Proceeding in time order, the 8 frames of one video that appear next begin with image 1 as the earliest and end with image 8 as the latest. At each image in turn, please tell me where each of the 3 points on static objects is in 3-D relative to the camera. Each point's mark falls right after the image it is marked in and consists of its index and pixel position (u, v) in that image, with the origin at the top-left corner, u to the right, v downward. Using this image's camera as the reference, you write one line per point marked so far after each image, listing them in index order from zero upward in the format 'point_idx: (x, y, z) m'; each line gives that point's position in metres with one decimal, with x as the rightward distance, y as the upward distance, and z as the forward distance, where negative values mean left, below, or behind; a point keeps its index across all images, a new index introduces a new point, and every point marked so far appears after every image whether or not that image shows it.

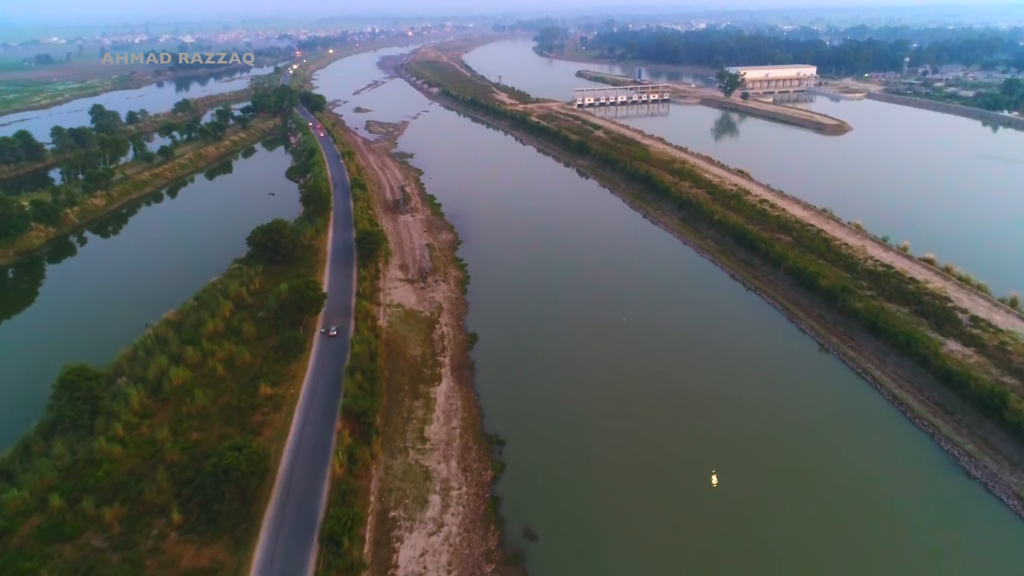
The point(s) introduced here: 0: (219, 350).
0: (-7.7, -1.6, +18.7) m
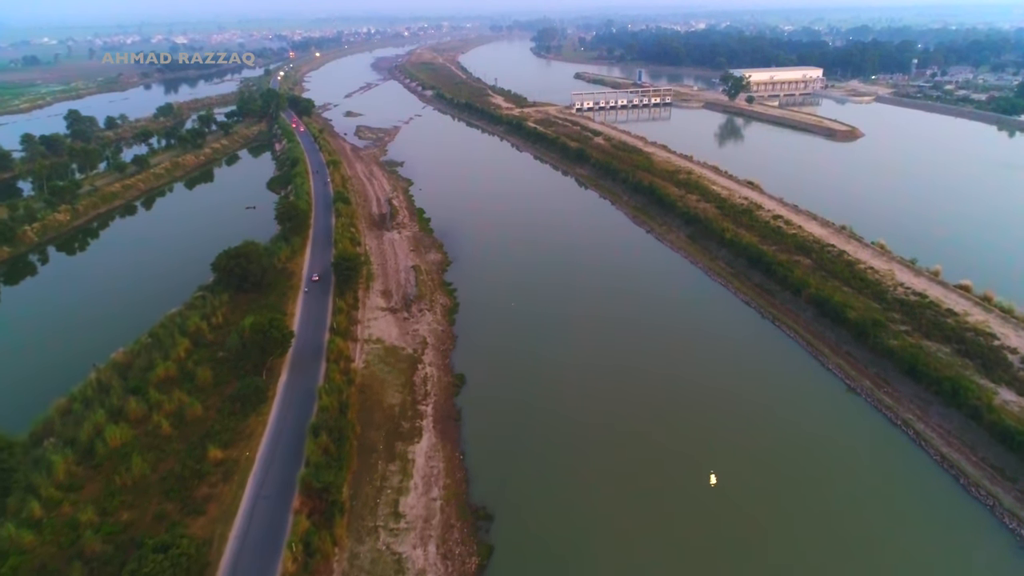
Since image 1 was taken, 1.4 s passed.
0: (-7.9, -2.6, +16.3) m
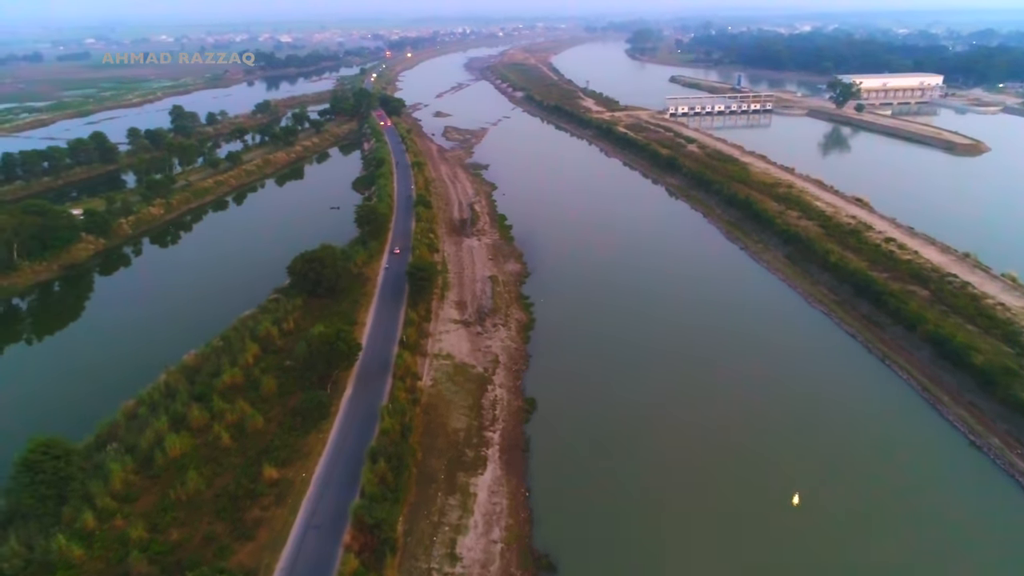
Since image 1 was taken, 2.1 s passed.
0: (-6.3, -2.8, +15.9) m
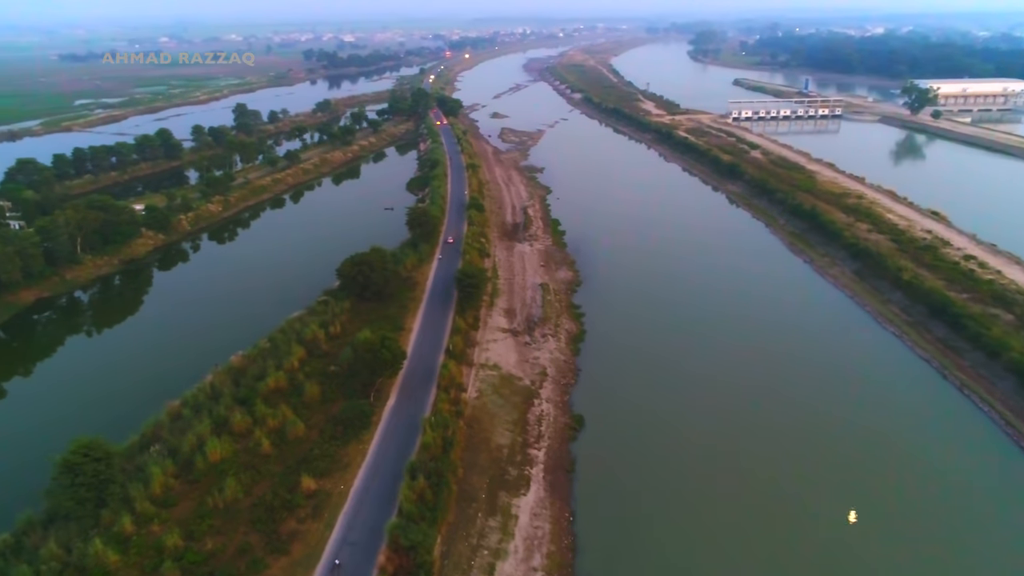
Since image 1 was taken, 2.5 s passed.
0: (-5.3, -2.9, +15.7) m
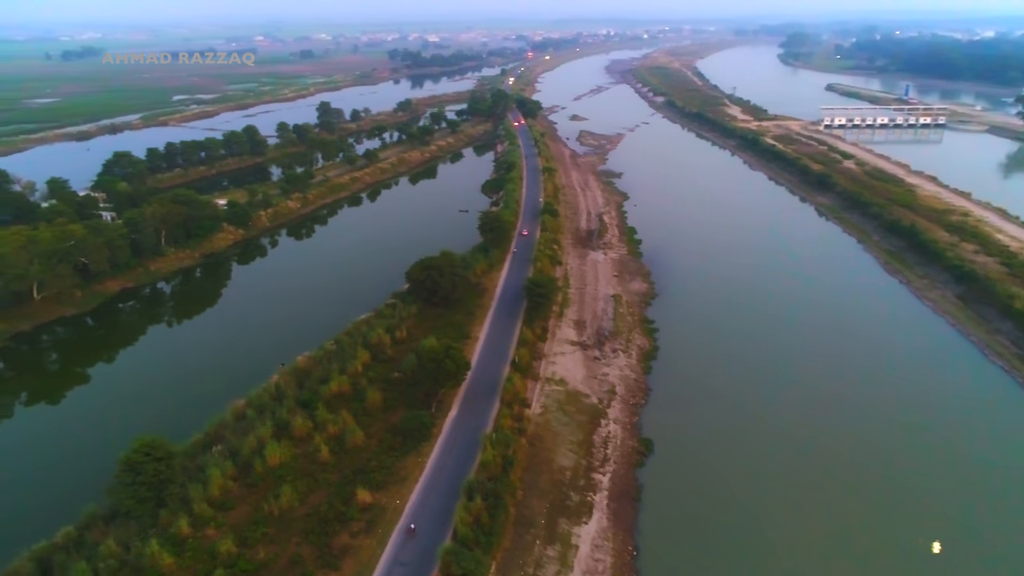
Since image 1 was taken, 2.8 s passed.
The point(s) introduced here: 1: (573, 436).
0: (-3.9, -2.9, +15.5) m
1: (+1.4, -3.4, +16.3) m
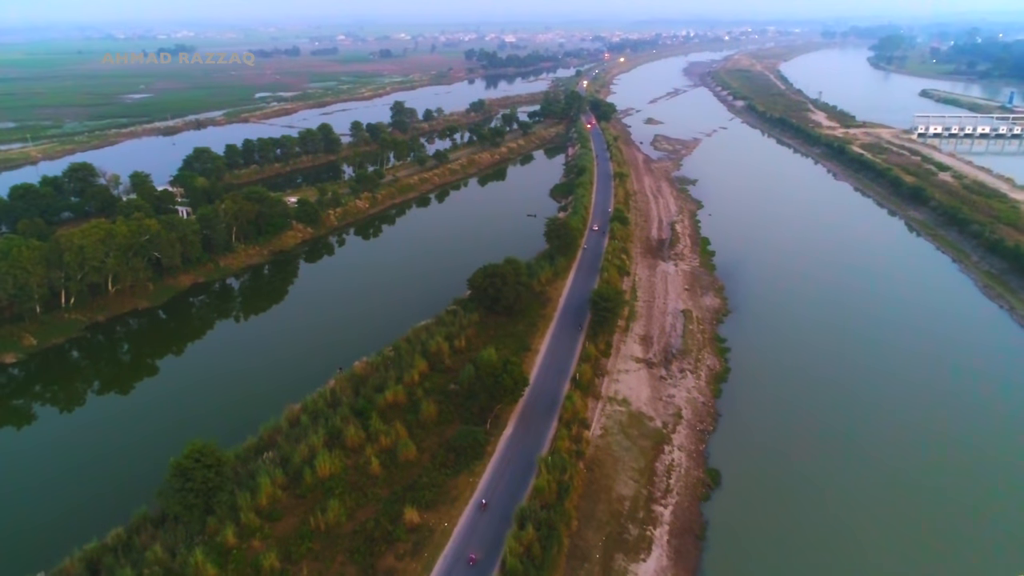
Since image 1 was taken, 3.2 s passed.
0: (-2.7, -3.1, +15.1) m
1: (+2.6, -3.7, +15.3) m
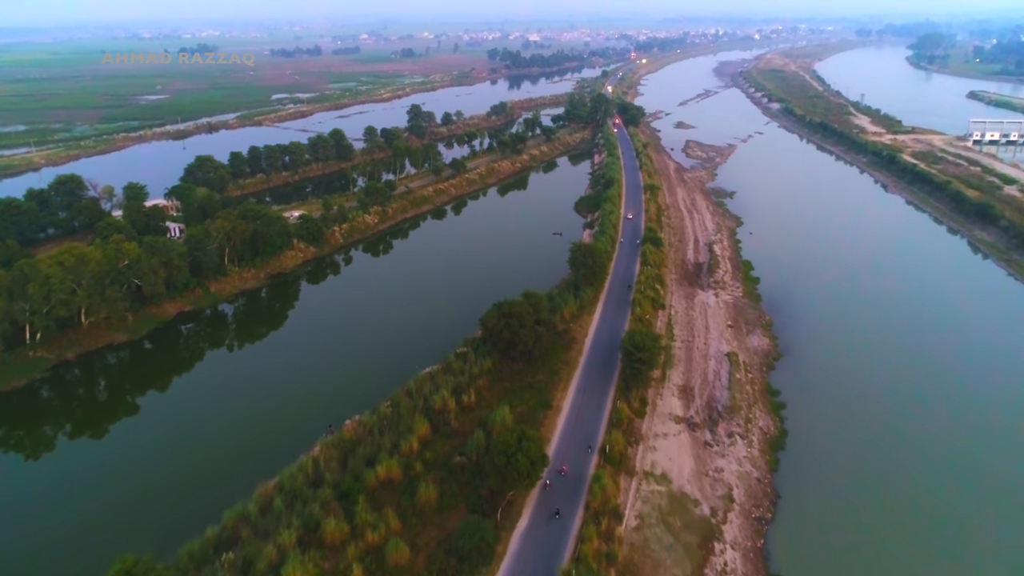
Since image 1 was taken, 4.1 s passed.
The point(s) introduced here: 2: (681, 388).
0: (-2.5, -4.2, +12.4) m
1: (+2.9, -4.8, +12.4) m
2: (+4.3, -2.5, +18.2) m
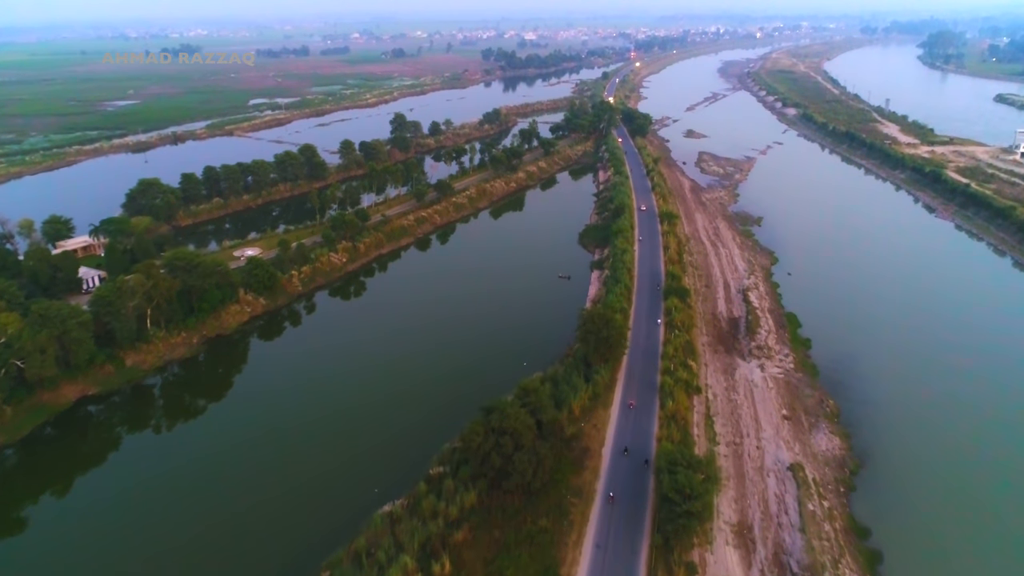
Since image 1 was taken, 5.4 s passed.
0: (-2.6, -6.2, +7.4) m
1: (+2.8, -6.8, +7.5) m
2: (+4.2, -4.5, +13.3) m
